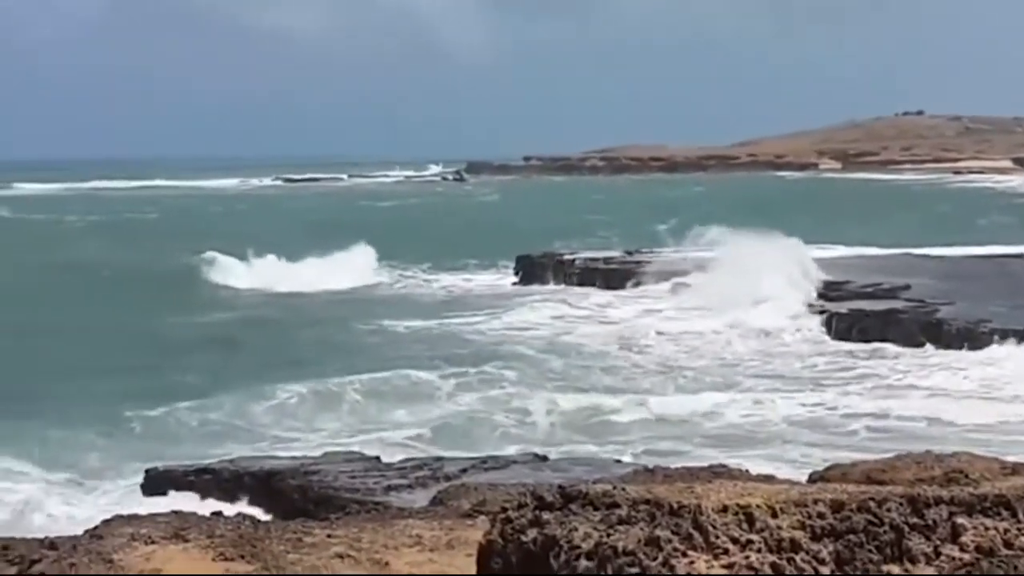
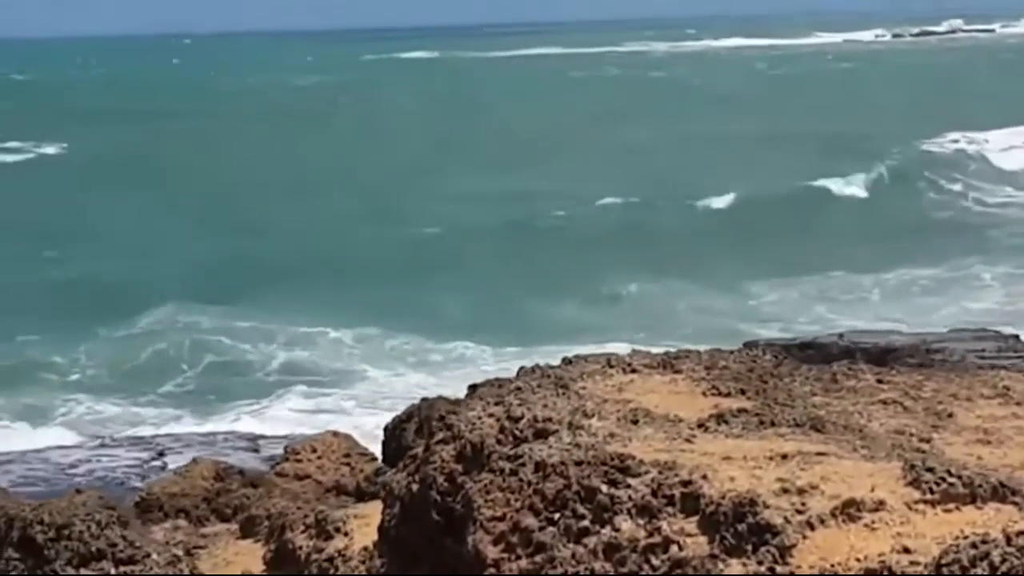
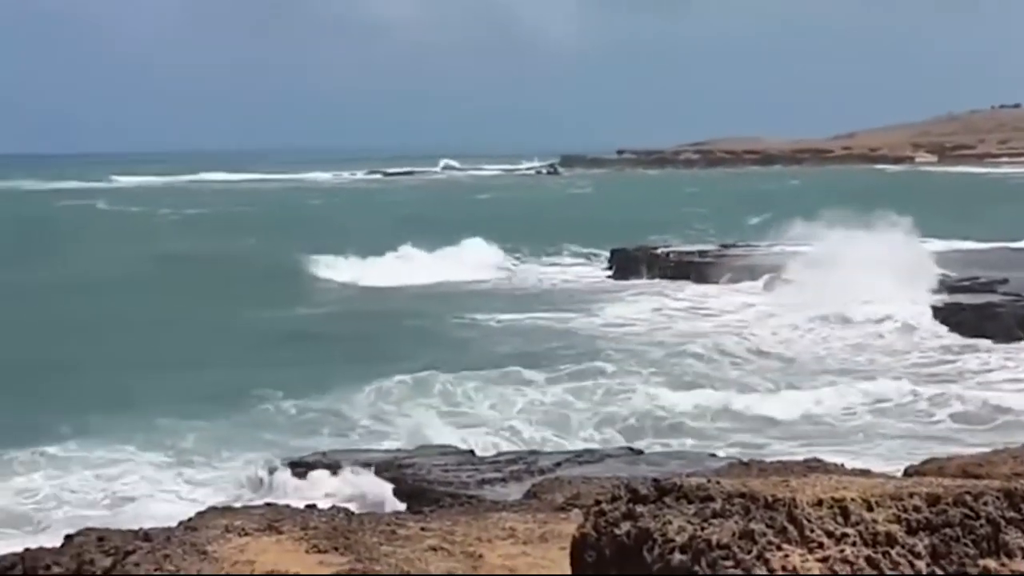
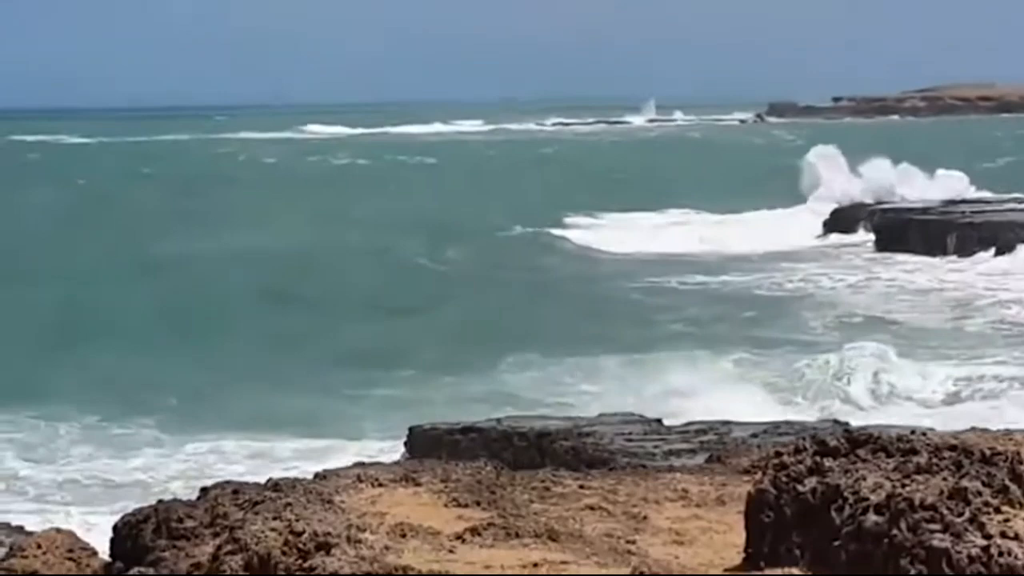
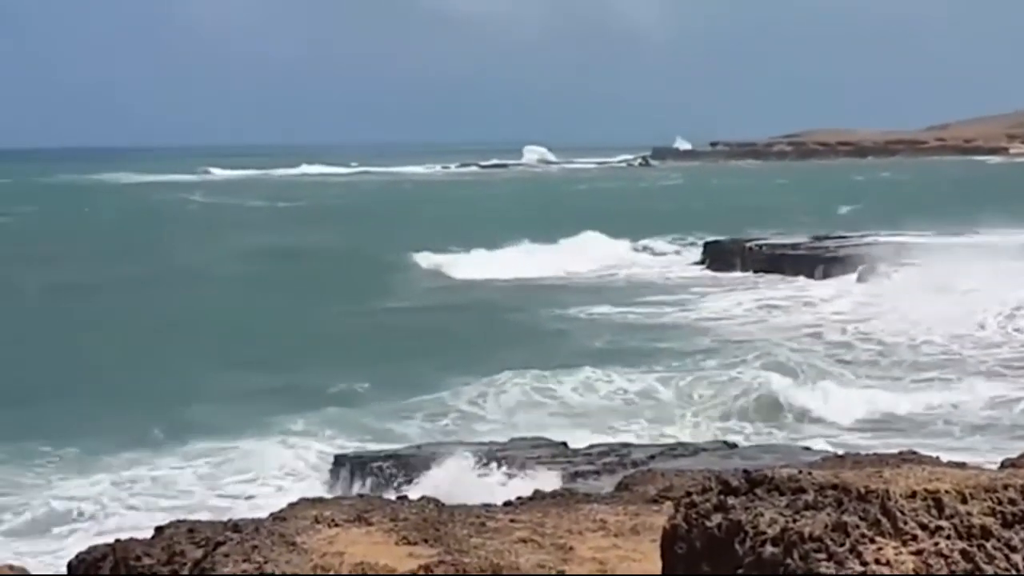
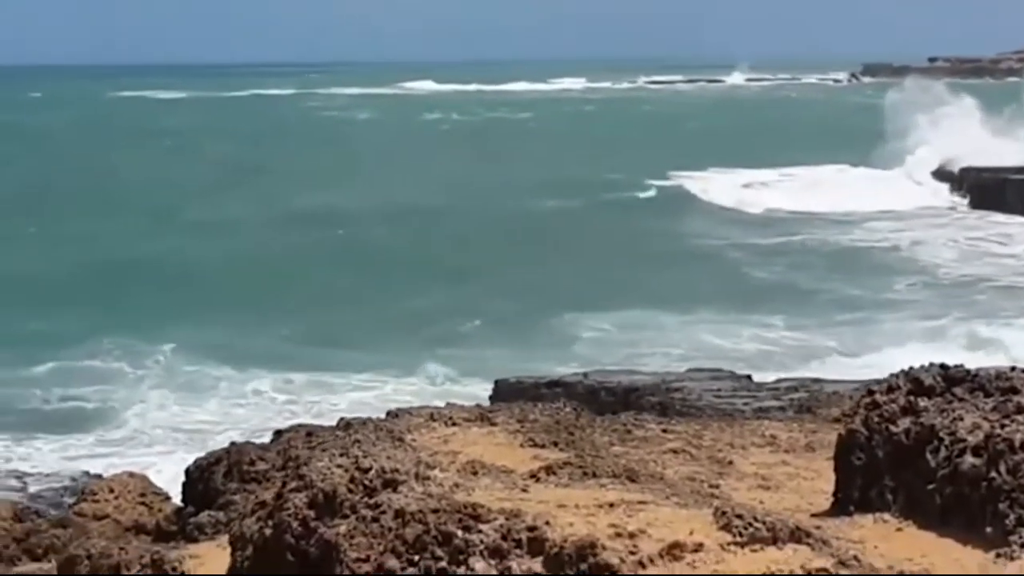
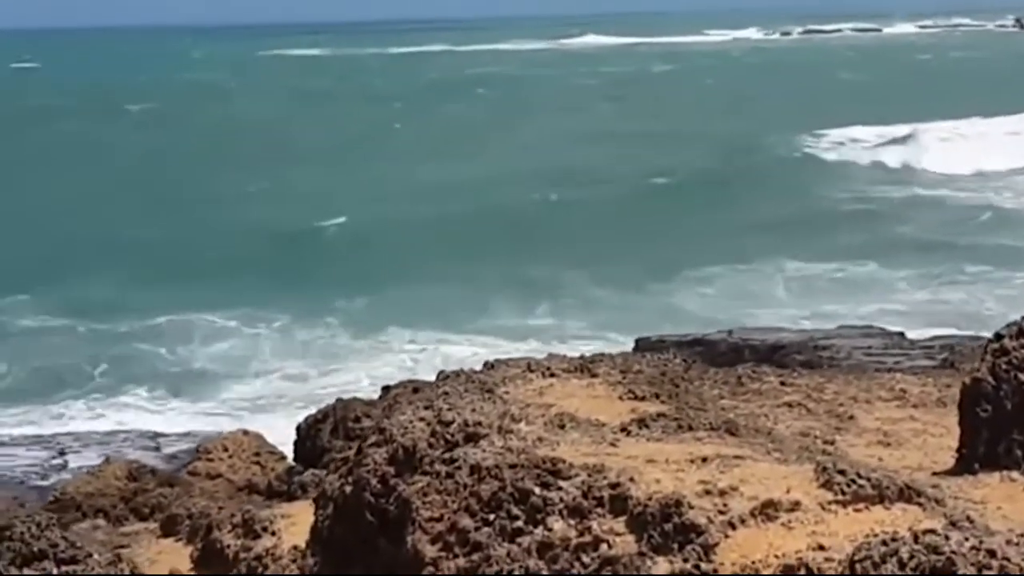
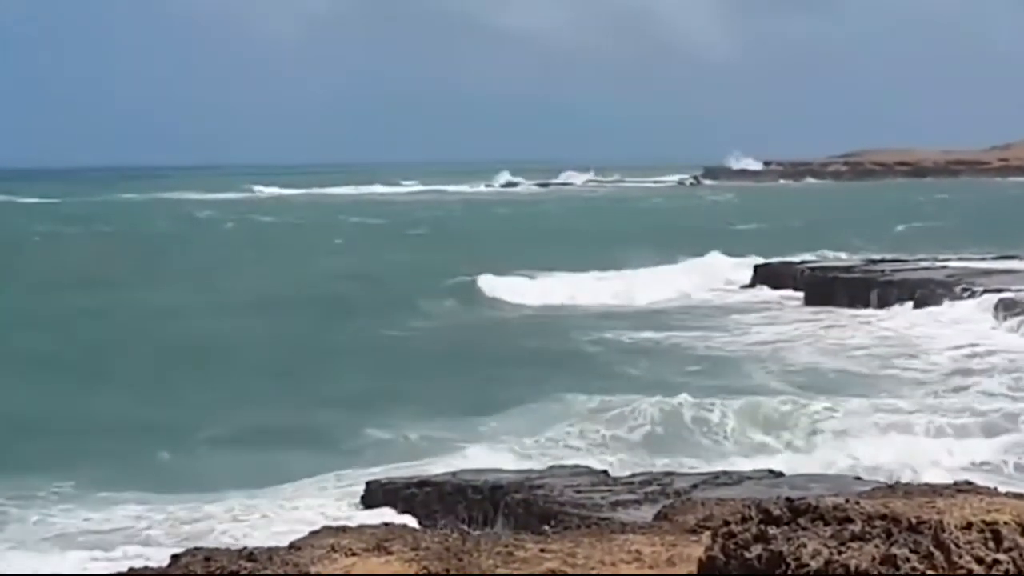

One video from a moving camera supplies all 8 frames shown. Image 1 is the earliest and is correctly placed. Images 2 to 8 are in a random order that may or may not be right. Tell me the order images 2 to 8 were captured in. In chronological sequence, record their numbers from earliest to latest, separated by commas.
3, 5, 8, 4, 6, 7, 2
